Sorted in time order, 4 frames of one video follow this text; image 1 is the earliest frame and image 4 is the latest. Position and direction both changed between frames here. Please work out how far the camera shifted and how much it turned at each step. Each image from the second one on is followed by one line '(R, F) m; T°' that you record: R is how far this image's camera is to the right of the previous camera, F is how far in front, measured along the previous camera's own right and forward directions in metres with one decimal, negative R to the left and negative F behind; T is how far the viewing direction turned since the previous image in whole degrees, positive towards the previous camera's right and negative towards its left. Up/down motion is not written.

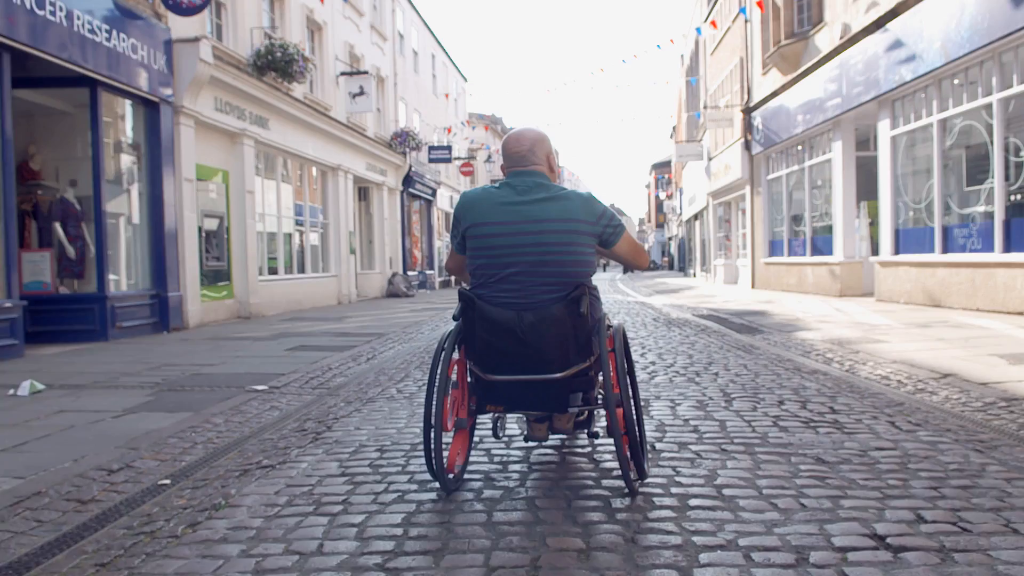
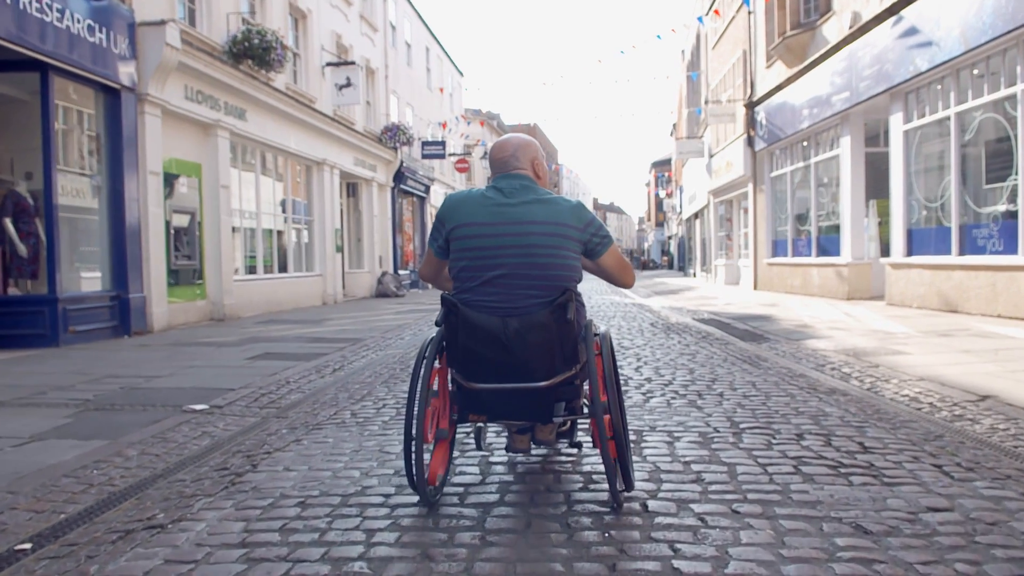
(+0.2, +0.8) m; 0°
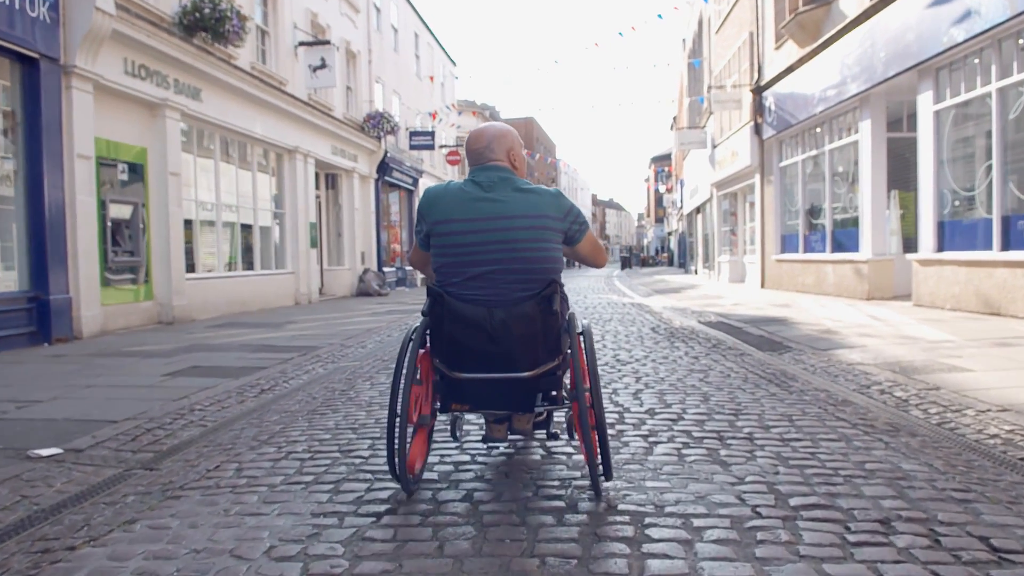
(+0.2, +1.5) m; 0°
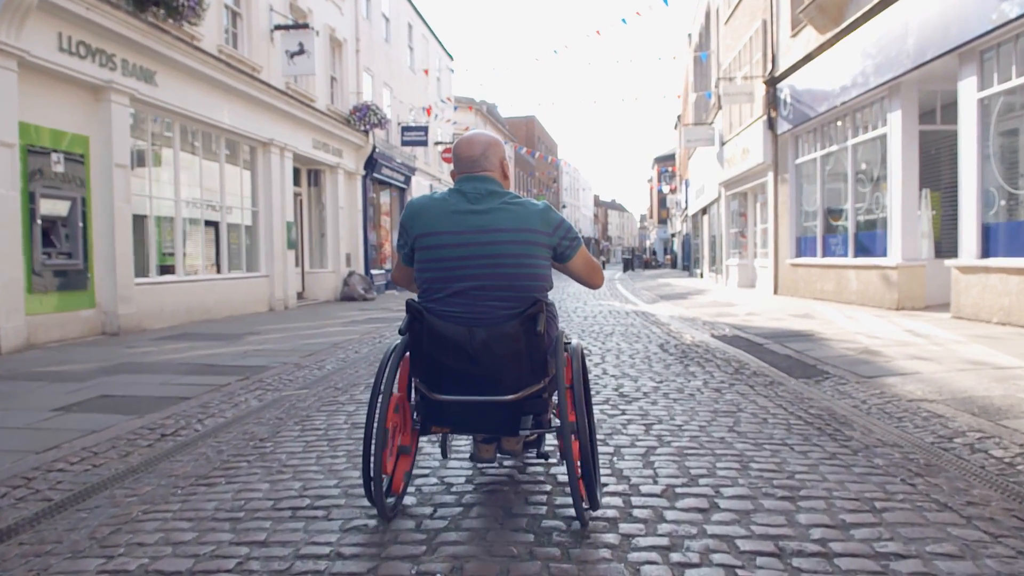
(+0.2, +1.4) m; 0°
